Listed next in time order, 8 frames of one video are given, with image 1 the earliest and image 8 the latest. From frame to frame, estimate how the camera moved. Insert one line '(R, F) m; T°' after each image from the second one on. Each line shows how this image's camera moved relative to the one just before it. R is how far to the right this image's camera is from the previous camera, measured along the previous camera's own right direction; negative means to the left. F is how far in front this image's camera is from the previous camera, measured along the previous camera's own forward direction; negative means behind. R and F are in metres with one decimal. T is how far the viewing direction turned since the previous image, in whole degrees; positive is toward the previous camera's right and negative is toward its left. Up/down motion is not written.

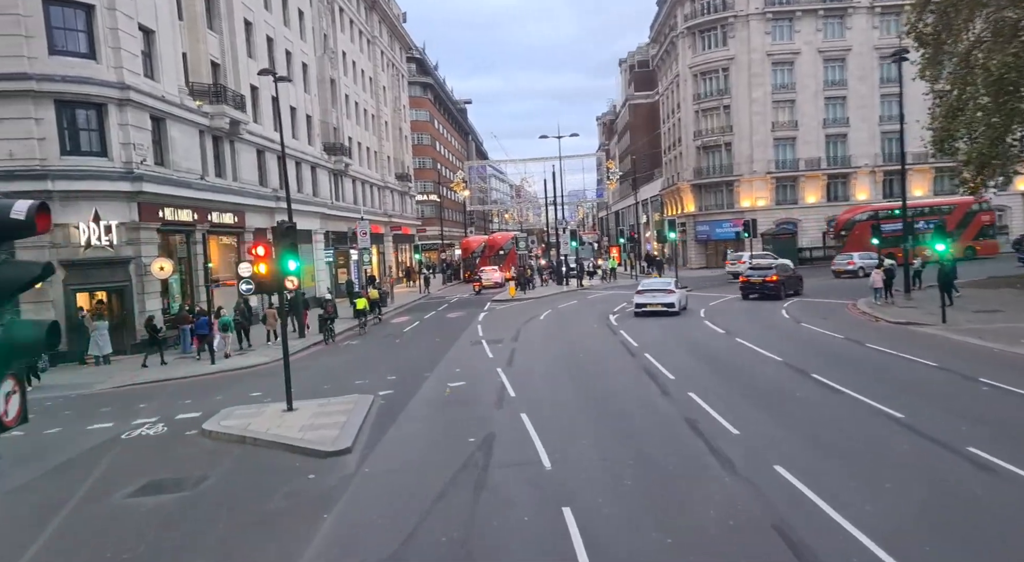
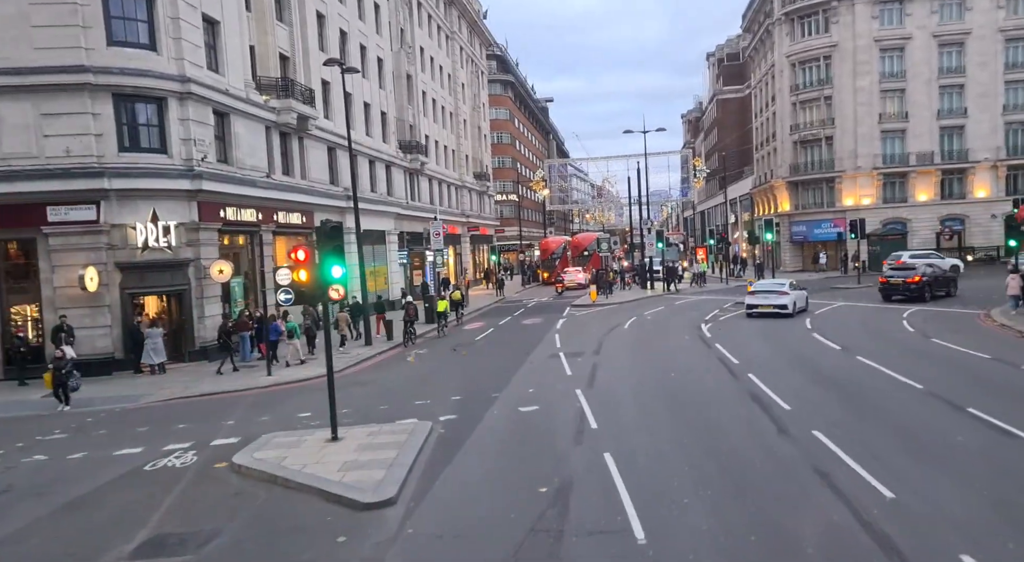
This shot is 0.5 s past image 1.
(0.0, +2.3) m; -5°
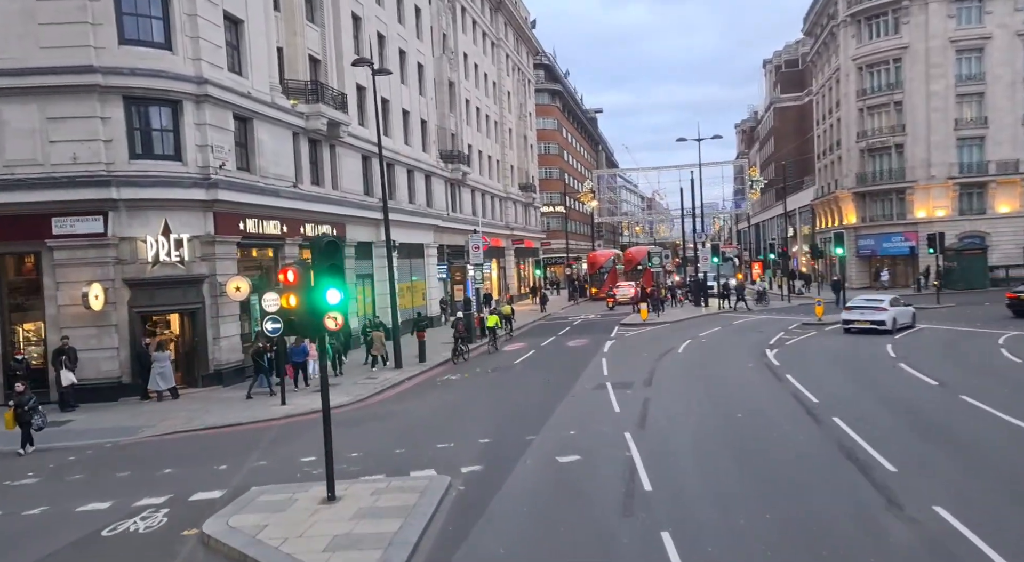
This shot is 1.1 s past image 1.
(+0.2, +2.3) m; -3°
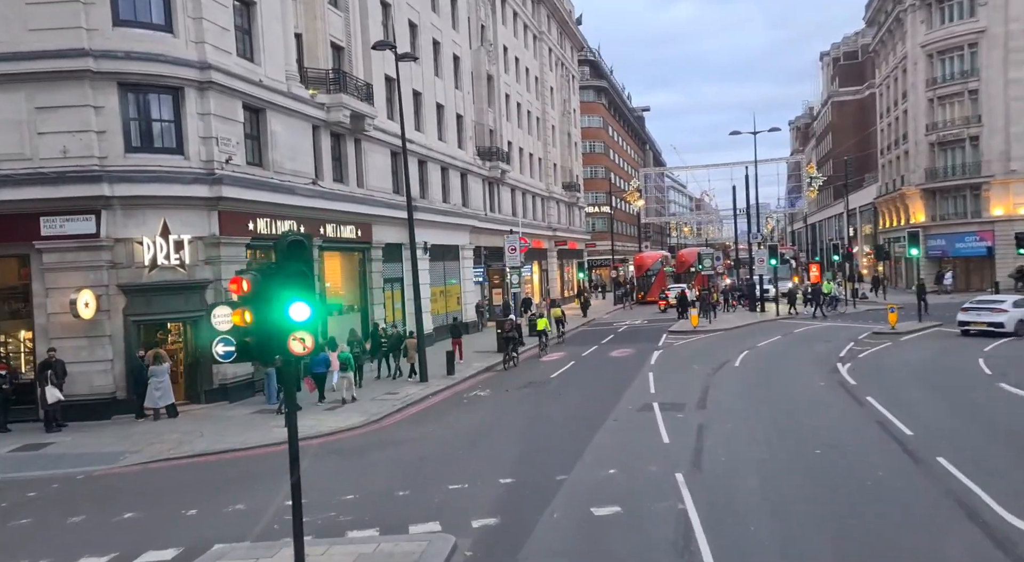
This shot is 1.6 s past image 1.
(+0.3, +2.4) m; -3°
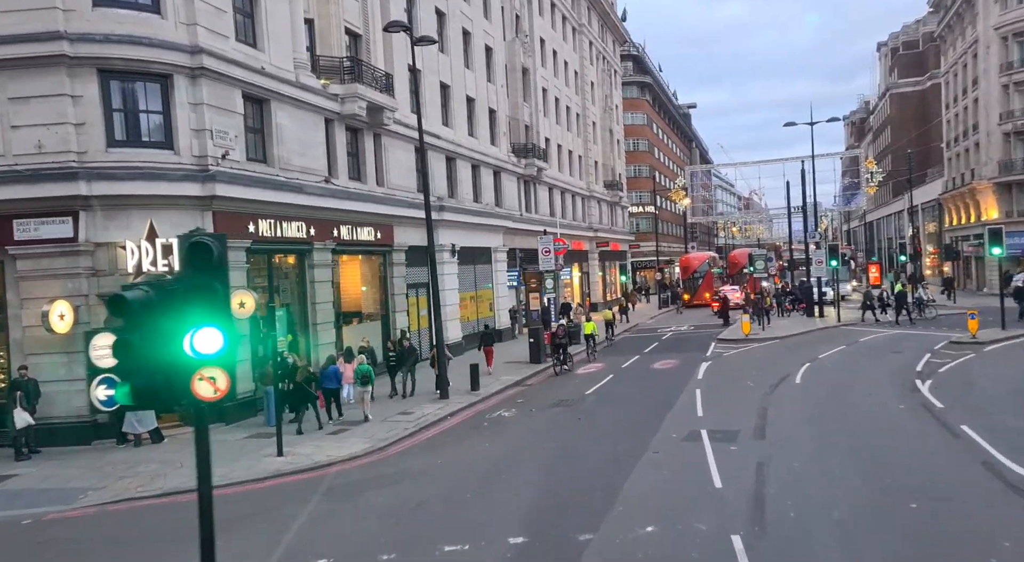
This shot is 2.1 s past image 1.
(+0.4, +2.4) m; -3°
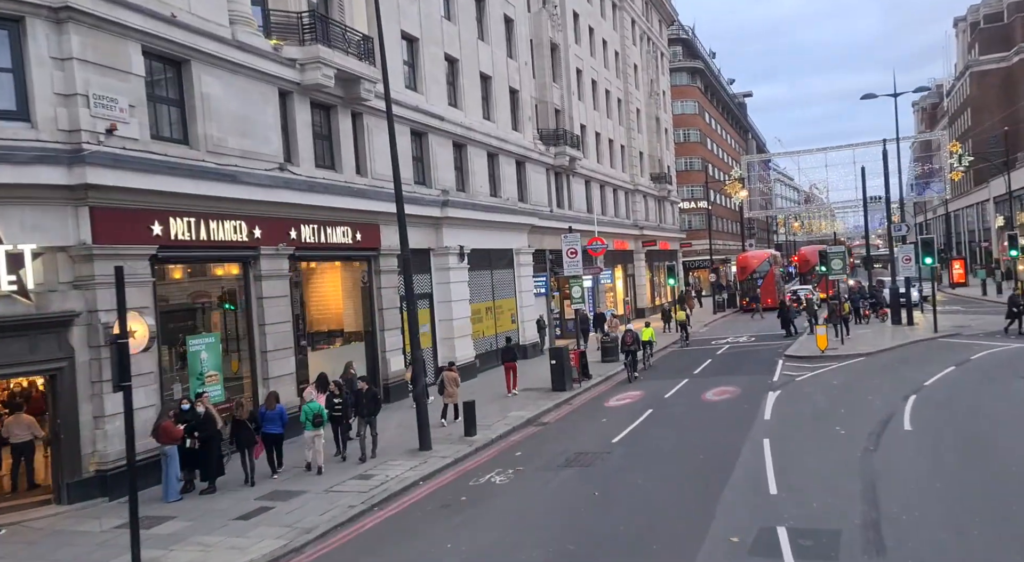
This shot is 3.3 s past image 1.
(+1.0, +5.3) m; -4°
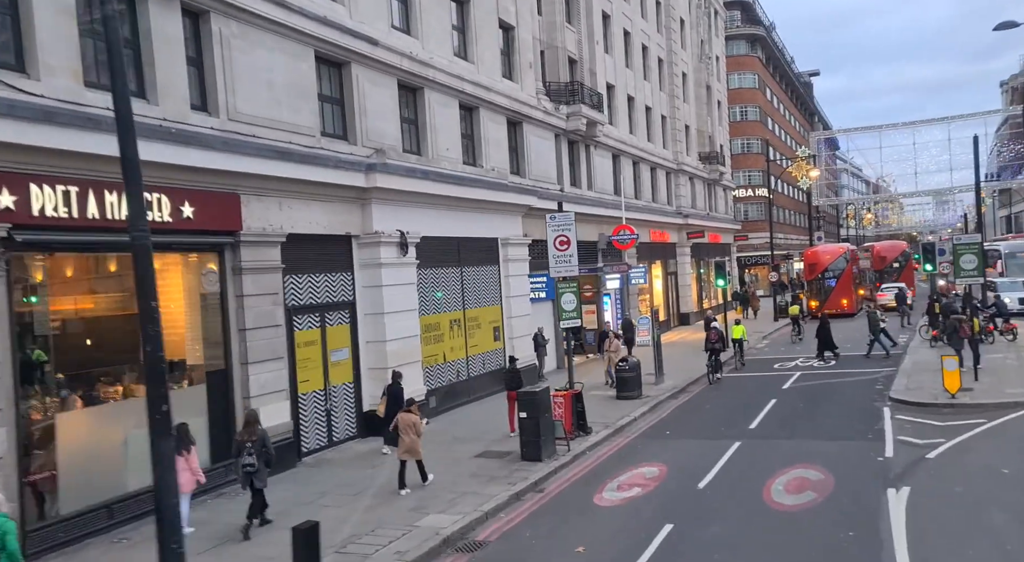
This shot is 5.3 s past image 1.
(+1.8, +8.8) m; -4°
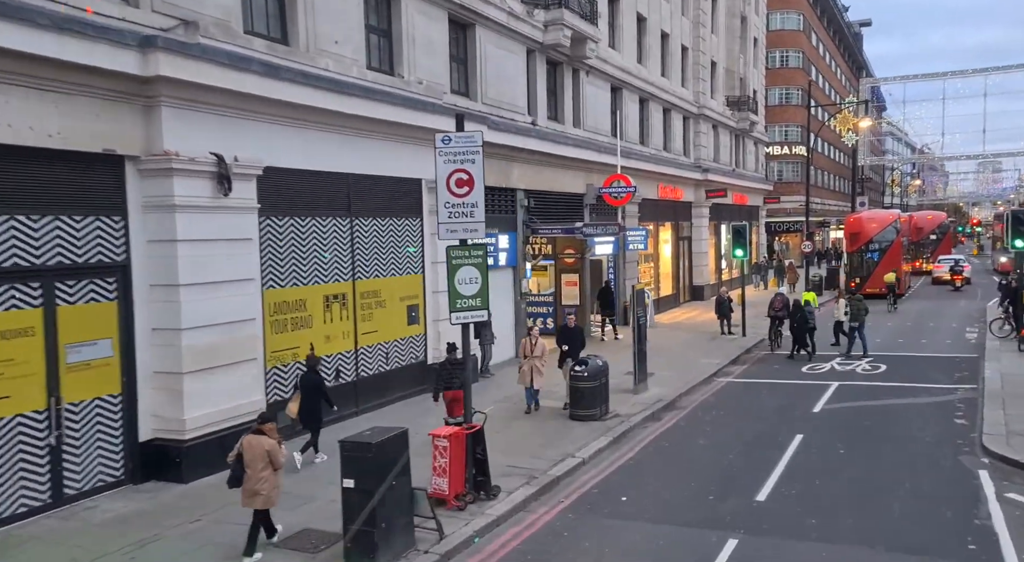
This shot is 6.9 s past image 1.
(+2.0, +6.8) m; -2°
